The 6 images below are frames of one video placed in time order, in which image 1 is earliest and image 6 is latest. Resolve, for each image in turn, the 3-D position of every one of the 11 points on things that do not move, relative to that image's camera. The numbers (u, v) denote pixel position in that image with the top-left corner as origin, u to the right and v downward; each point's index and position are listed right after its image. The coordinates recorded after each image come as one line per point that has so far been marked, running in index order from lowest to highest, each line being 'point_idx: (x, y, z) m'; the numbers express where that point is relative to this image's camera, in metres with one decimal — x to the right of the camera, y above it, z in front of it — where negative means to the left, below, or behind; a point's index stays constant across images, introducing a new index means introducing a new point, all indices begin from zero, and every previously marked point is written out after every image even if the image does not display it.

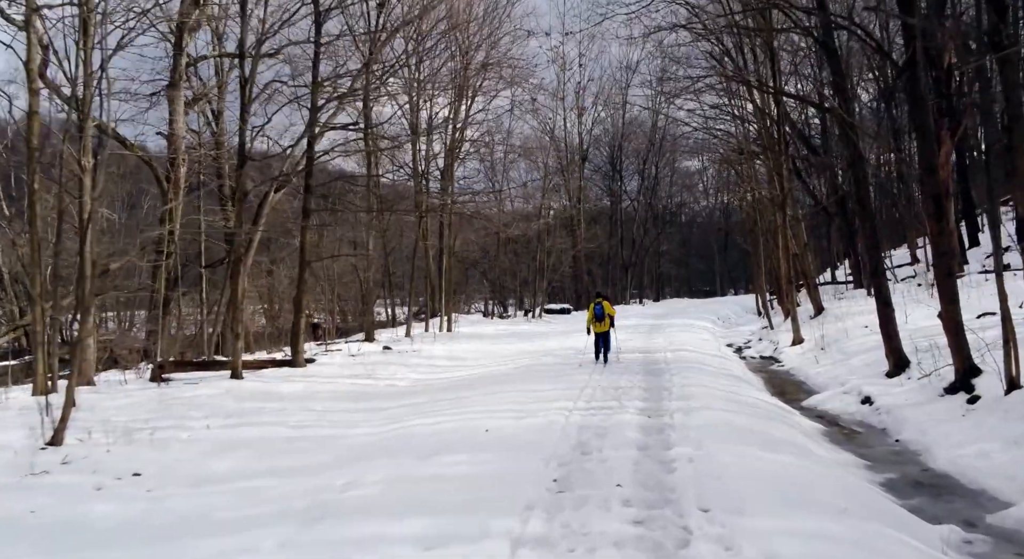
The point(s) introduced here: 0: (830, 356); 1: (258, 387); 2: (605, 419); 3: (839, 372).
0: (+5.3, -1.3, +13.2) m
1: (-3.3, -1.4, +10.1) m
2: (+0.8, -1.2, +6.9) m
3: (+4.9, -1.4, +11.7) m
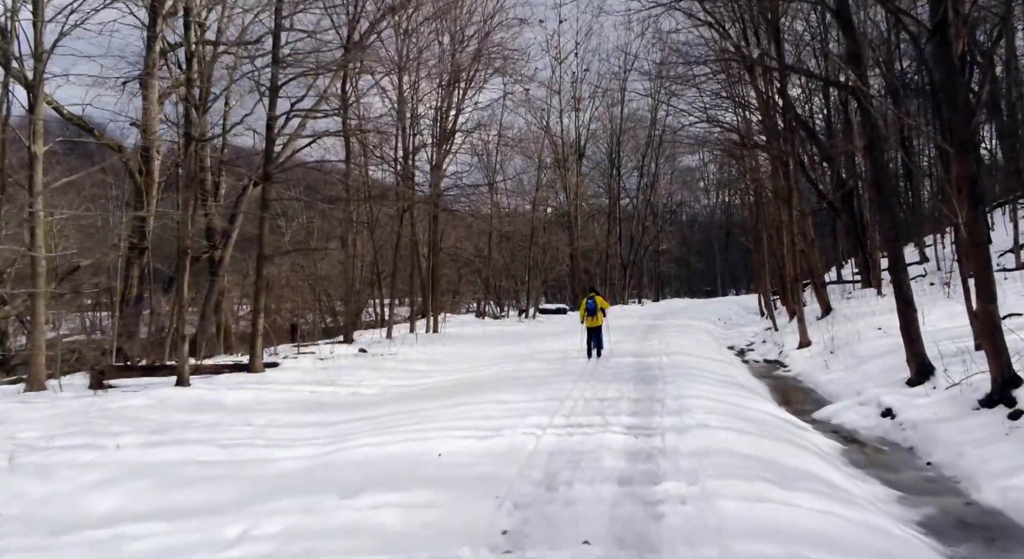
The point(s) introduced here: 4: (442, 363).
0: (+5.0, -1.3, +12.0) m
1: (-3.6, -1.3, +9.0) m
2: (+0.5, -1.2, +5.7) m
3: (+4.6, -1.3, +10.6) m
4: (-1.2, -1.4, +13.3) m
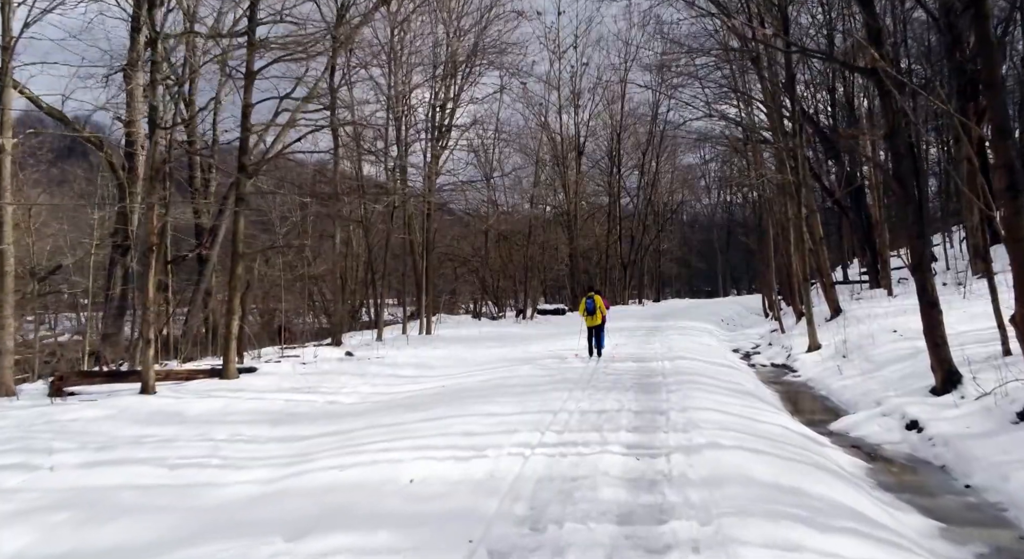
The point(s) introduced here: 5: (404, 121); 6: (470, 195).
0: (+4.9, -1.3, +11.3) m
1: (-3.7, -1.3, +8.3) m
2: (+0.4, -1.2, +5.0) m
3: (+4.5, -1.3, +9.9) m
4: (-1.3, -1.4, +12.6) m
5: (-2.7, +4.0, +19.8) m
6: (-1.0, +2.1, +19.8) m
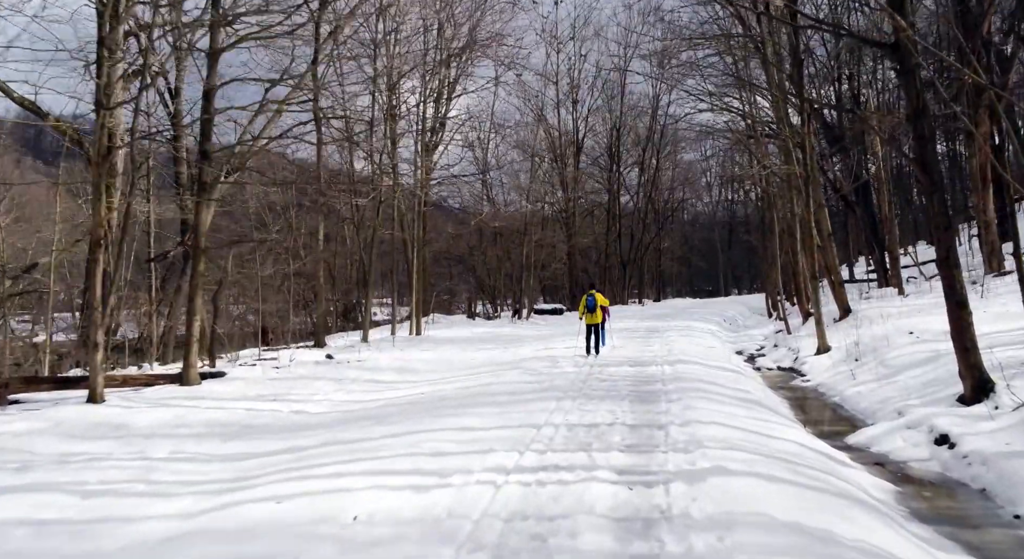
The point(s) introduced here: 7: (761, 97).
0: (+4.8, -1.2, +10.5) m
1: (-3.8, -1.3, +7.5) m
2: (+0.2, -1.1, +4.2) m
3: (+4.3, -1.3, +9.0) m
4: (-1.5, -1.4, +11.8) m
5: (-2.9, +4.0, +19.0) m
6: (-1.2, +2.2, +19.0) m
7: (+5.7, +4.2, +17.9) m
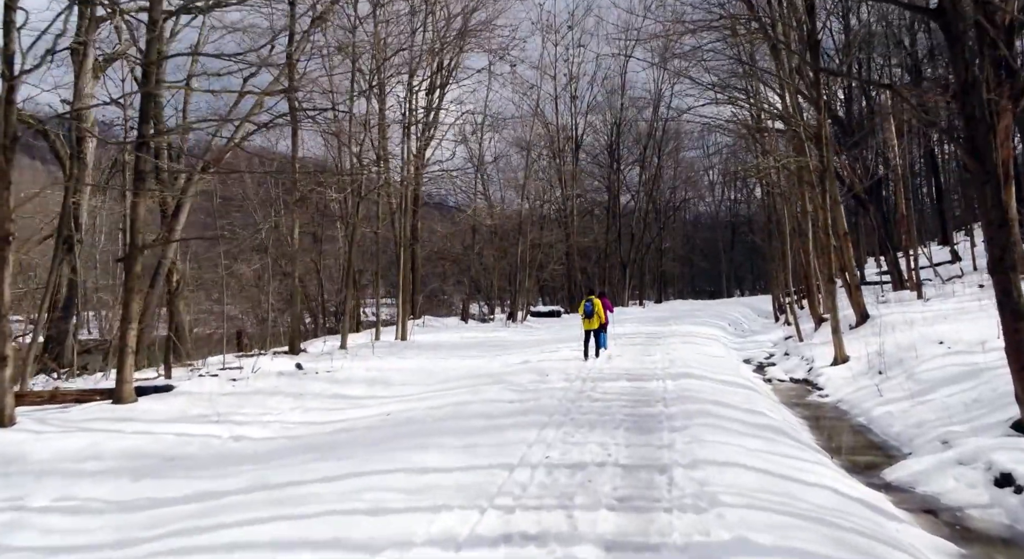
0: (+4.6, -1.3, +9.3) m
1: (-4.1, -1.3, +6.3) m
2: (0.0, -1.2, +3.0) m
3: (+4.1, -1.4, +7.8) m
4: (-1.7, -1.4, +10.6) m
5: (-3.1, +4.0, +17.8) m
6: (-1.4, +2.1, +17.8) m
7: (+5.5, +4.1, +16.7) m
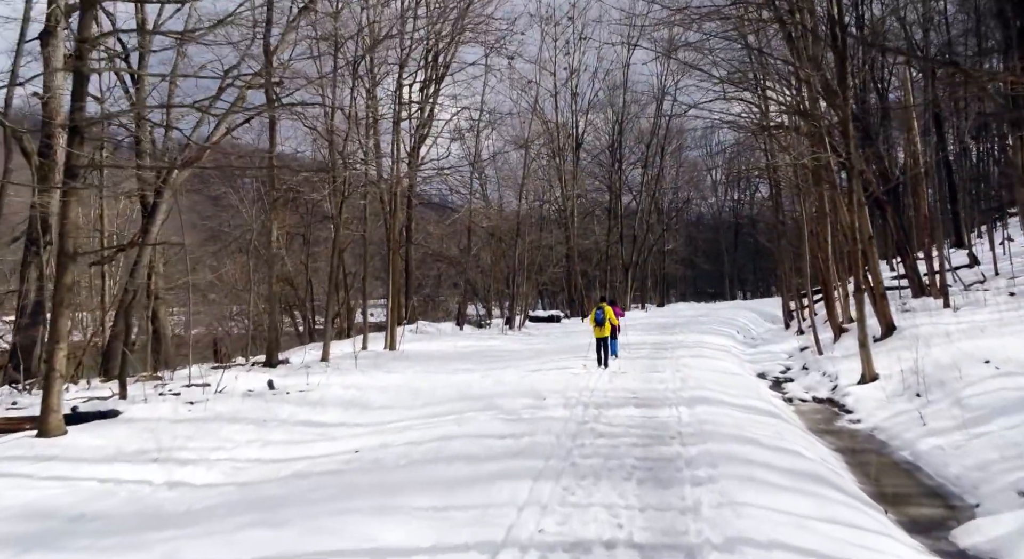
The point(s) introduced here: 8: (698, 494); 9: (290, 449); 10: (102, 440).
0: (+4.5, -1.4, +8.1) m
1: (-4.1, -1.4, +5.2) m
2: (-0.1, -1.3, +1.9) m
3: (+4.0, -1.5, +6.7) m
4: (-1.8, -1.5, +9.4) m
5: (-3.1, +3.9, +16.7) m
6: (-1.4, +2.0, +16.7) m
7: (+5.4, +4.0, +15.5) m
8: (+1.1, -1.3, +4.8) m
9: (-2.1, -1.6, +7.4) m
10: (-3.7, -1.4, +7.0) m
